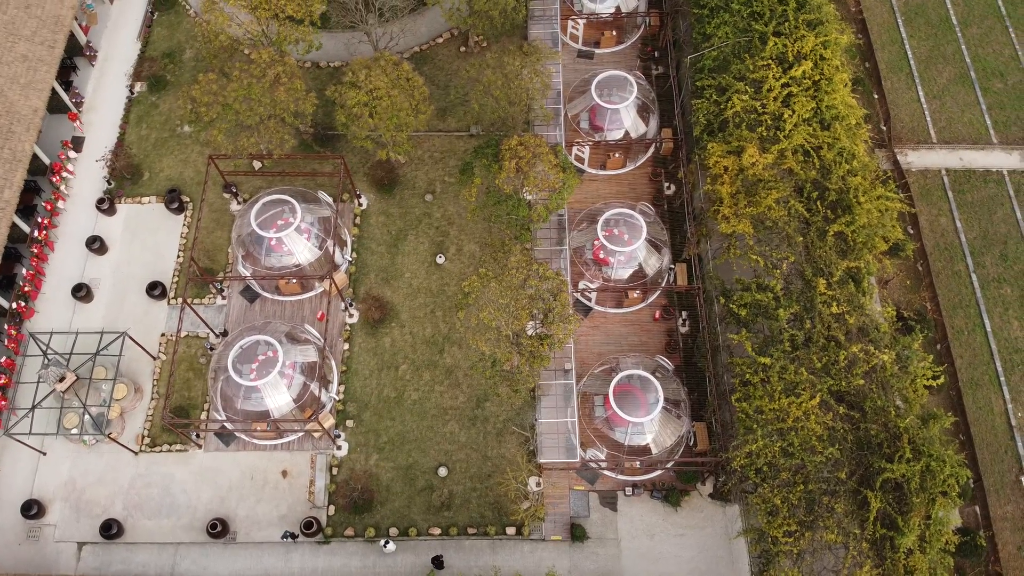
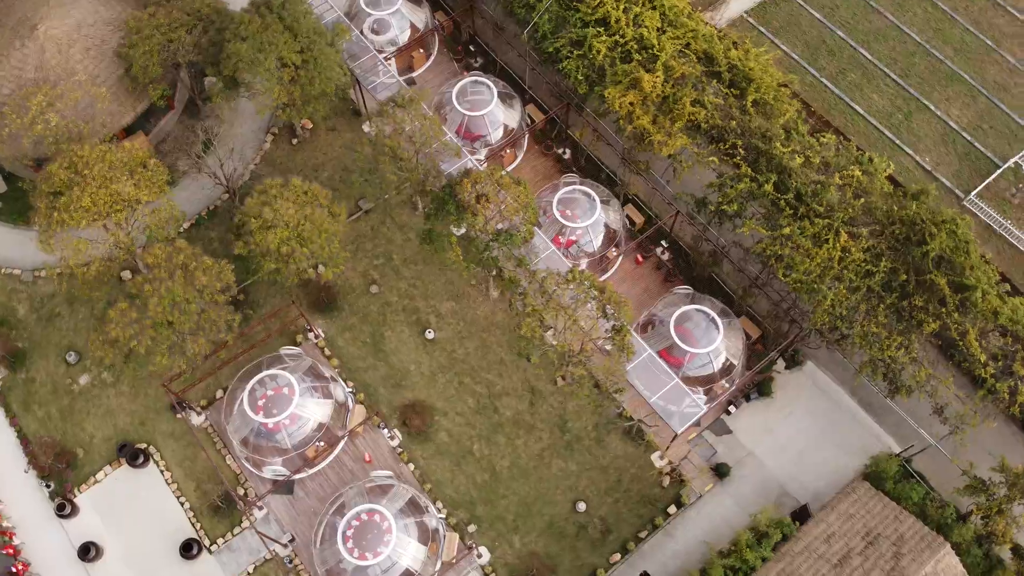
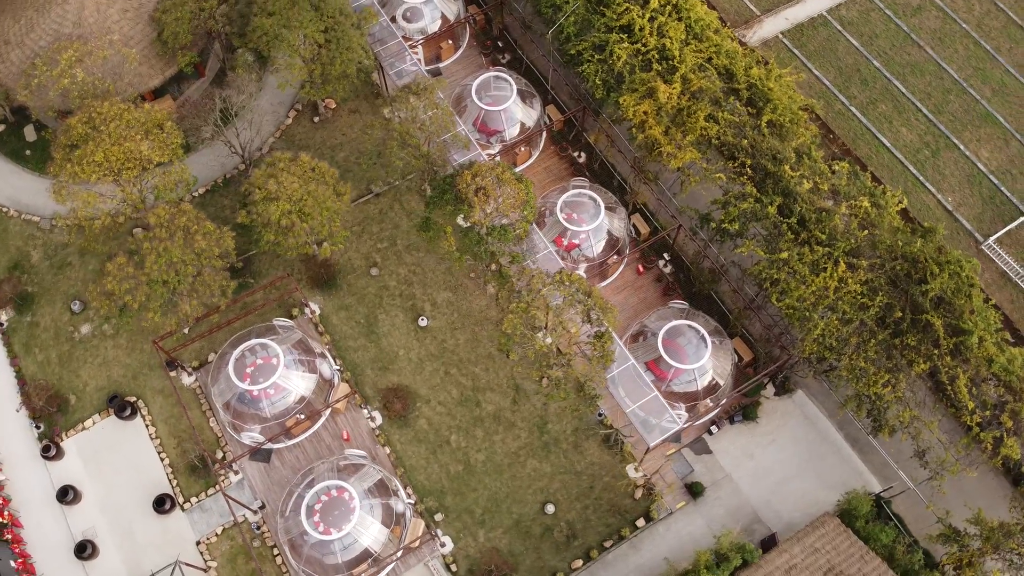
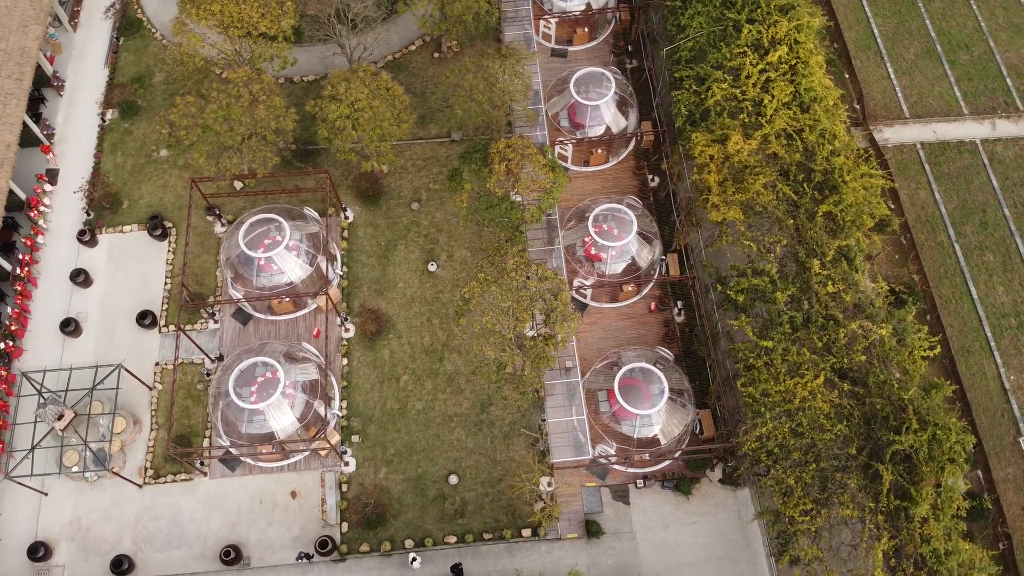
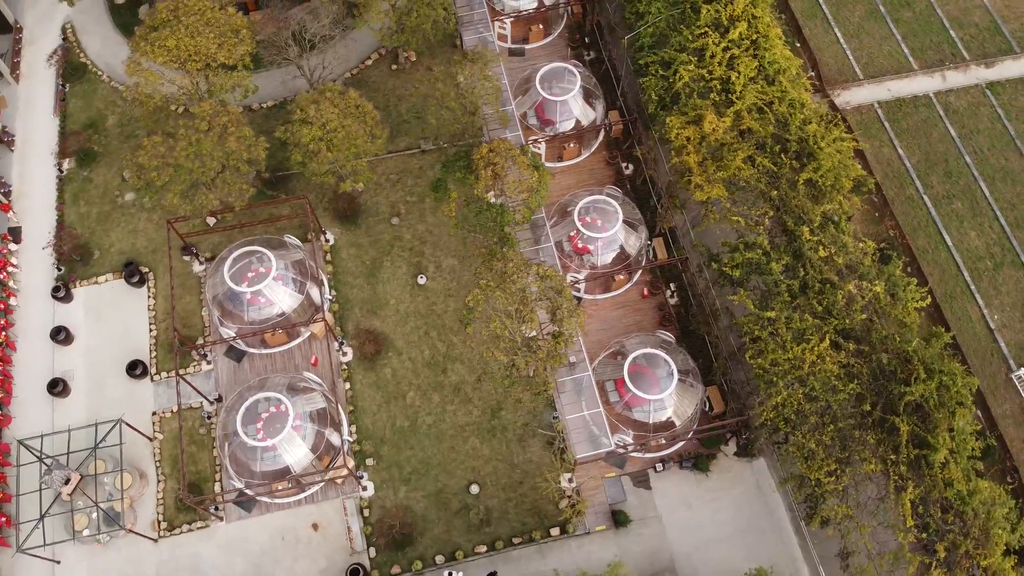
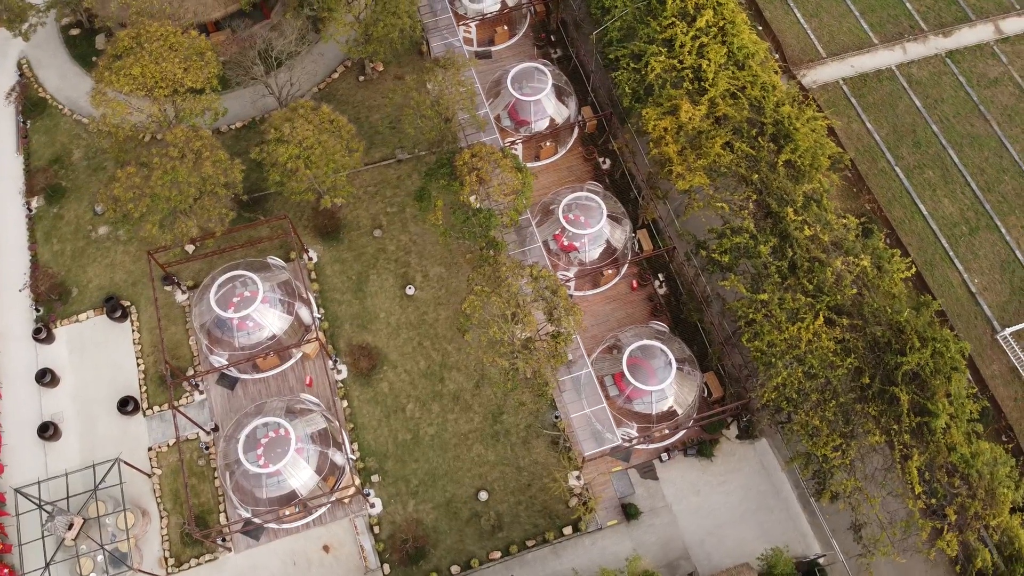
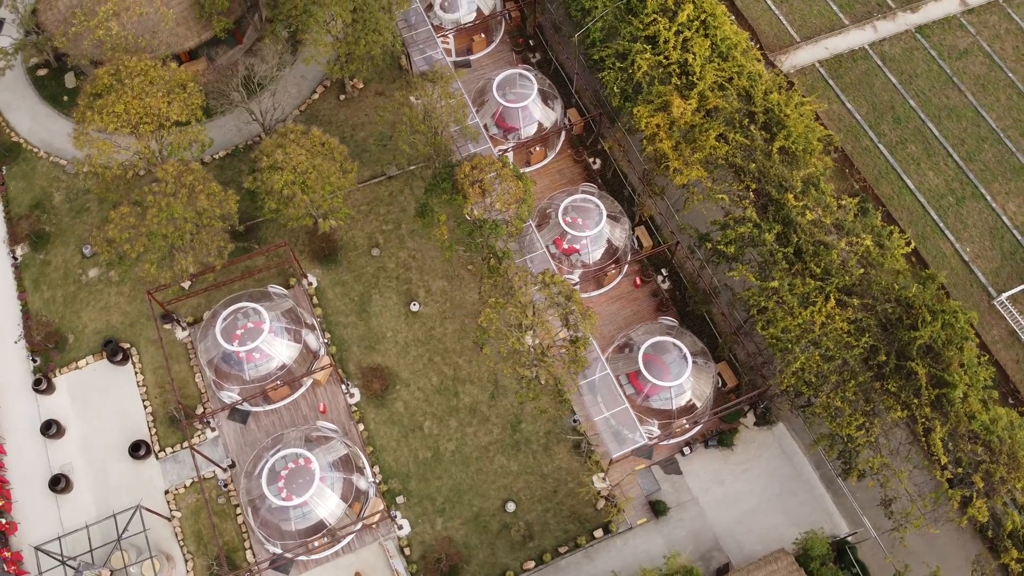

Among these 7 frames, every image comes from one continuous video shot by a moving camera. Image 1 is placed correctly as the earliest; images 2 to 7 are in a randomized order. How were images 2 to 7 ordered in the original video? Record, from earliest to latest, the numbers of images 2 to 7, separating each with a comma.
4, 5, 6, 7, 3, 2
